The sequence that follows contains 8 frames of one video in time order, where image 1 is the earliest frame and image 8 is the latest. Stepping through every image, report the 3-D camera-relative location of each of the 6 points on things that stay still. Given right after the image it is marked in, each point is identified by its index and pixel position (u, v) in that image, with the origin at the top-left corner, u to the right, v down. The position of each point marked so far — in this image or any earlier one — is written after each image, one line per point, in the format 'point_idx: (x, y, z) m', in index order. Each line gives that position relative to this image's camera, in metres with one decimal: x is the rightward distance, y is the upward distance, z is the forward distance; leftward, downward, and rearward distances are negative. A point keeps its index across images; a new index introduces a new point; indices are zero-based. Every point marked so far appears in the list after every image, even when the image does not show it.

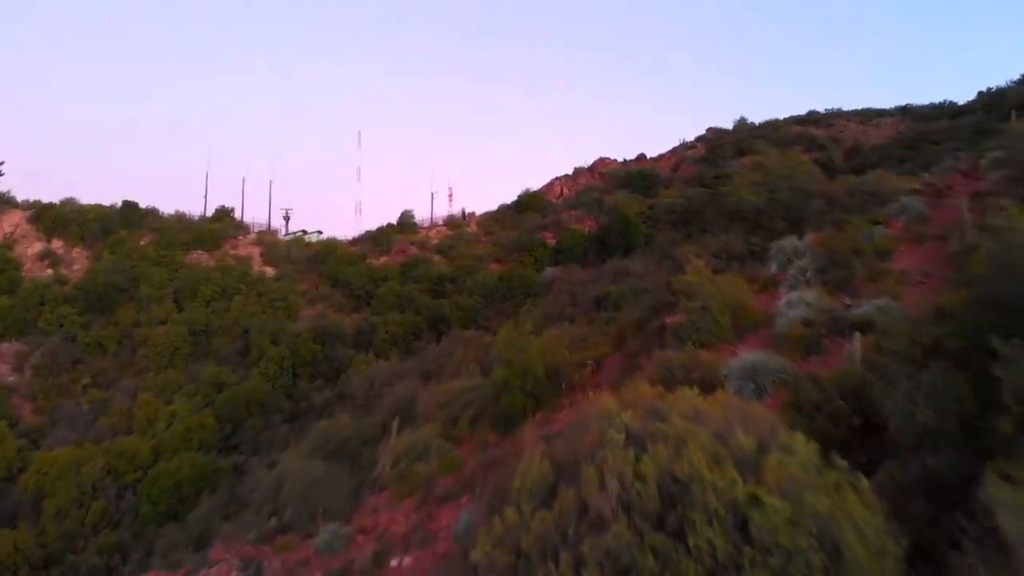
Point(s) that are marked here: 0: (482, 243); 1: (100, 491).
0: (-0.5, +0.7, +19.9) m
1: (-6.9, -3.4, +10.4) m
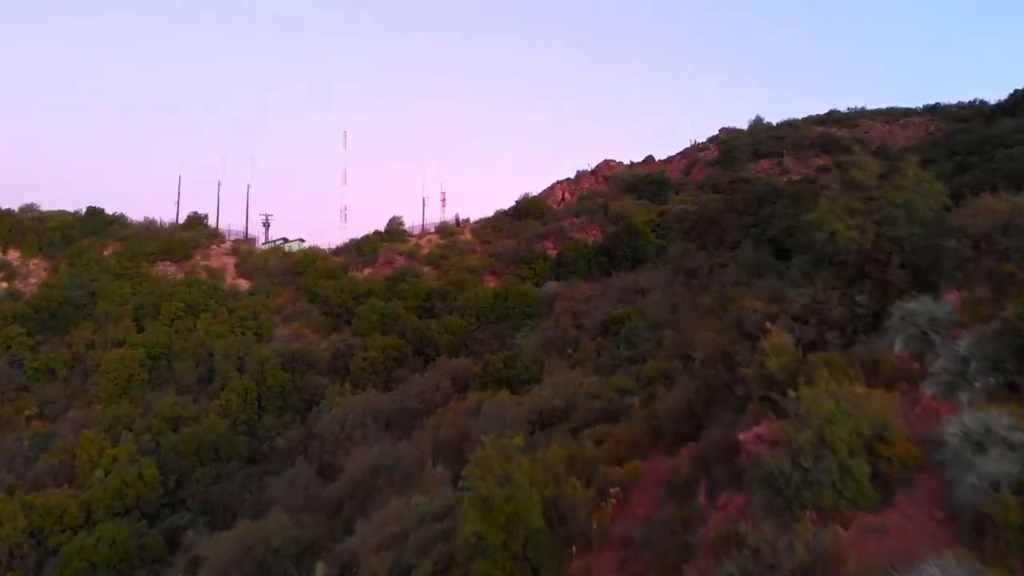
0: (-0.6, +0.3, +18.3) m
1: (-7.0, -3.8, +8.8) m
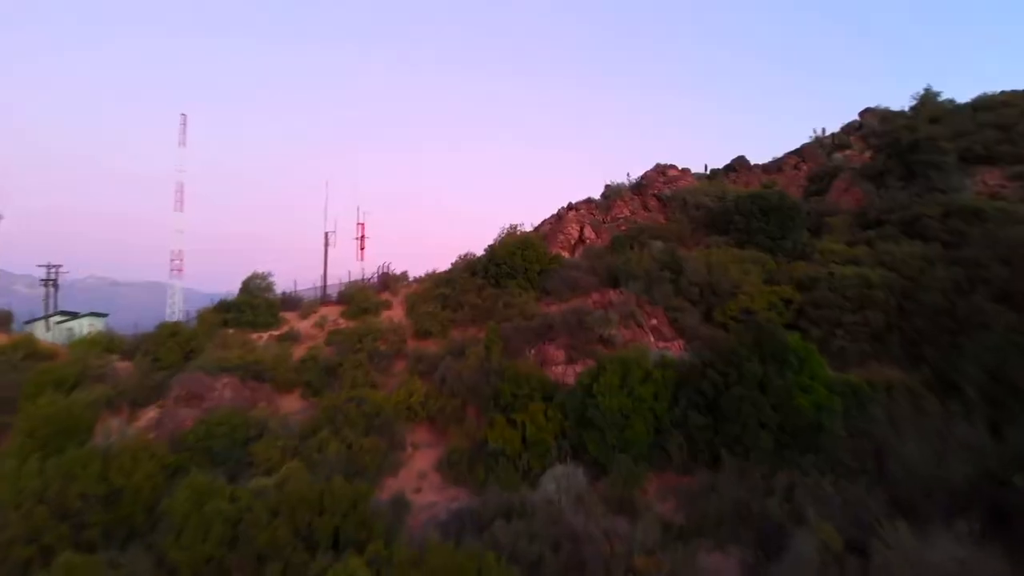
0: (-0.1, -0.4, +19.0) m
1: (-6.2, -4.6, +9.4) m
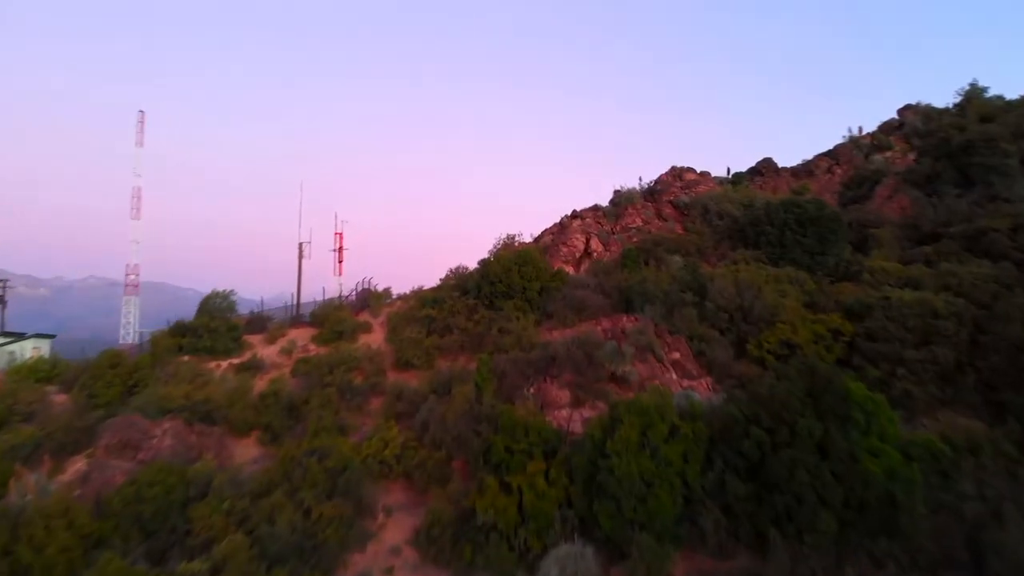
0: (-0.2, -1.0, +16.4) m
1: (-6.3, -5.2, +6.8) m
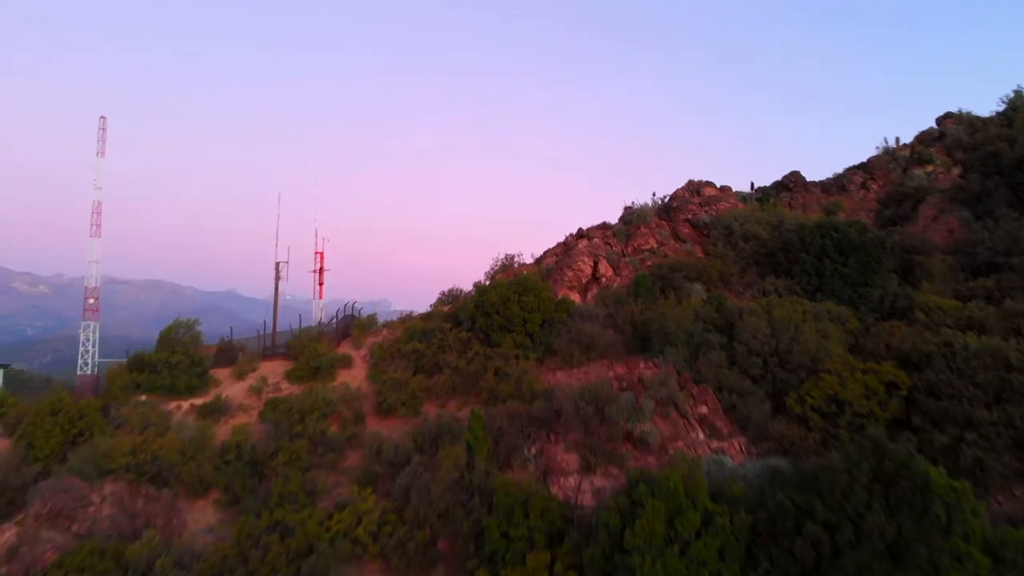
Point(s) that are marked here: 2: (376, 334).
0: (-0.2, -1.8, +14.3) m
1: (-6.4, -6.0, +4.8) m
2: (-3.8, -1.3, +17.5) m
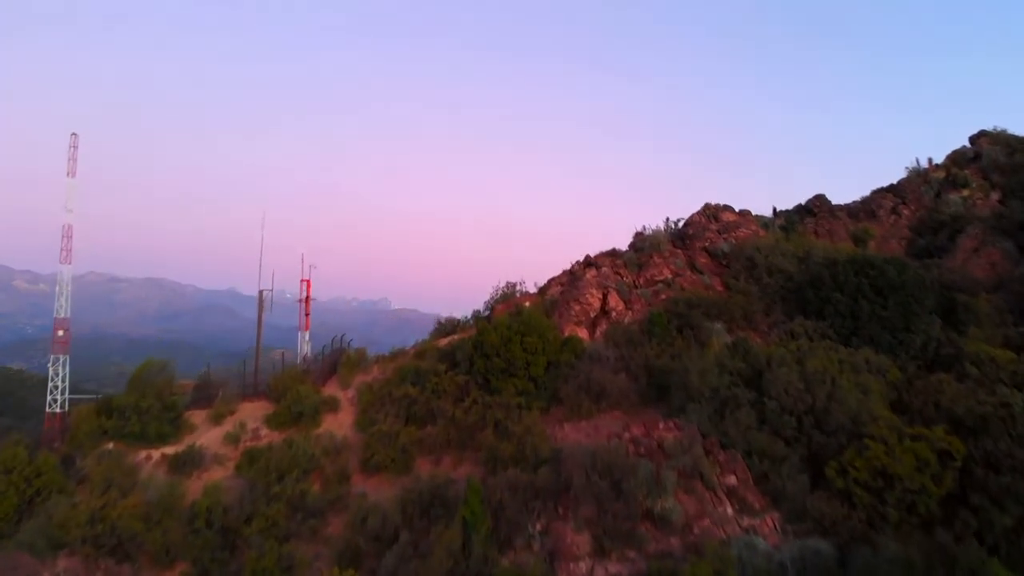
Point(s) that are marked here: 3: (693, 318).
0: (-0.1, -2.7, +12.9) m
1: (-6.4, -6.9, +3.4) m
2: (-3.8, -2.2, +16.1) m
3: (+4.2, -0.7, +14.5) m
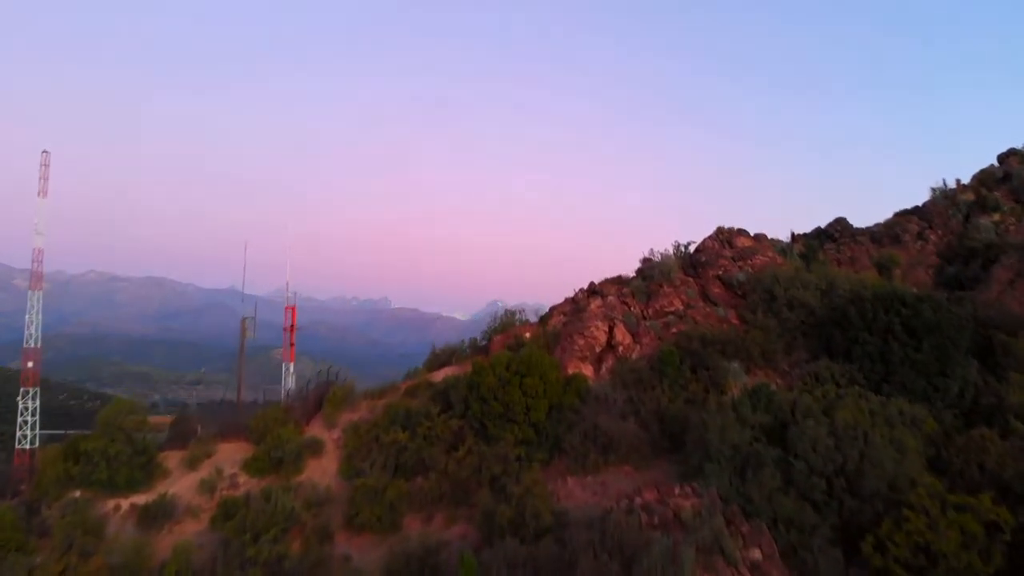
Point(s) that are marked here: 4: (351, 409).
0: (-0.2, -3.5, +11.8) m
1: (-6.4, -7.7, +2.3) m
2: (-3.8, -2.9, +15.0) m
3: (+4.2, -1.5, +13.4) m
4: (-3.8, -2.9, +15.0) m
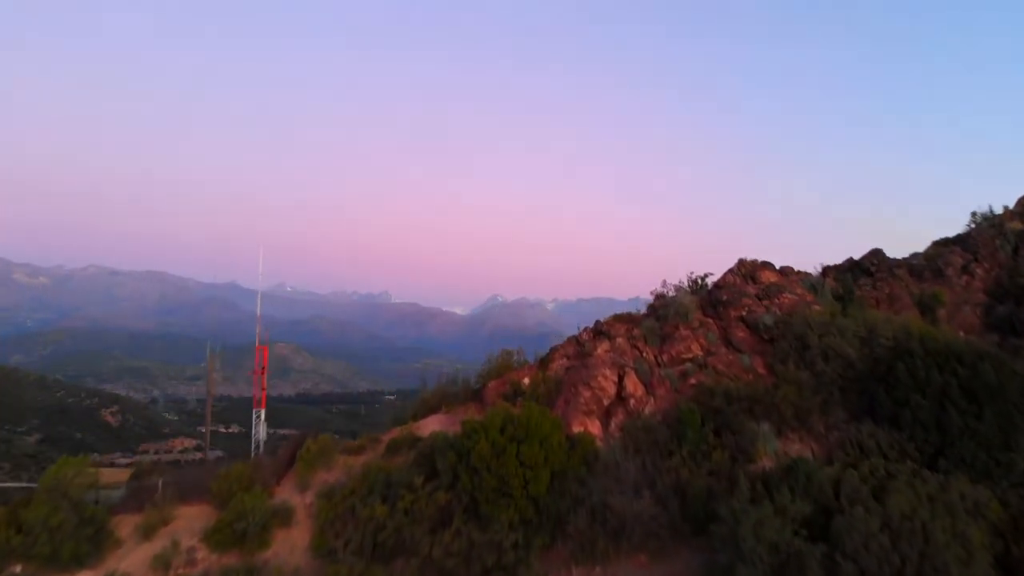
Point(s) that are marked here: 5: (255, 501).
0: (-0.2, -4.4, +10.2) m
1: (-6.5, -8.7, +0.7) m
2: (-3.8, -3.9, +13.3) m
3: (+4.2, -2.5, +11.7) m
4: (-3.9, -3.8, +13.3) m
5: (-5.0, -4.2, +12.2) m
